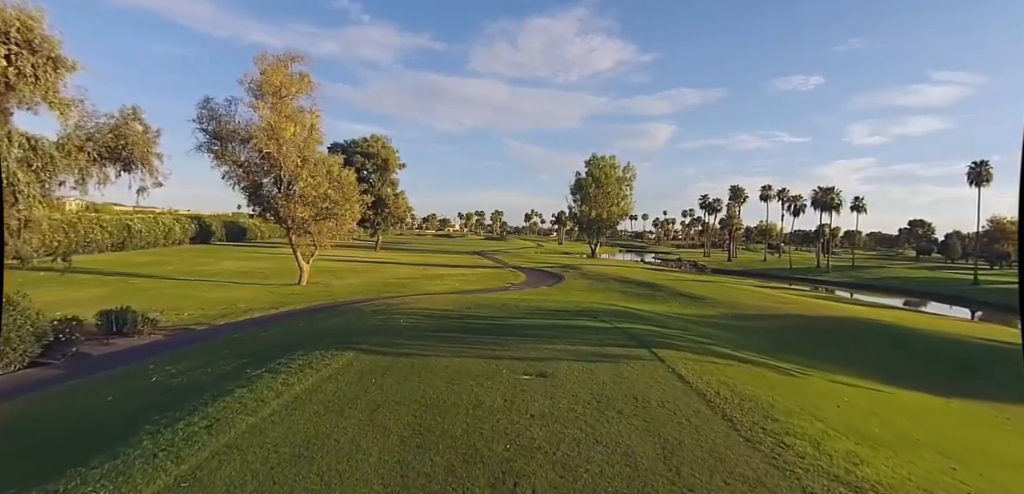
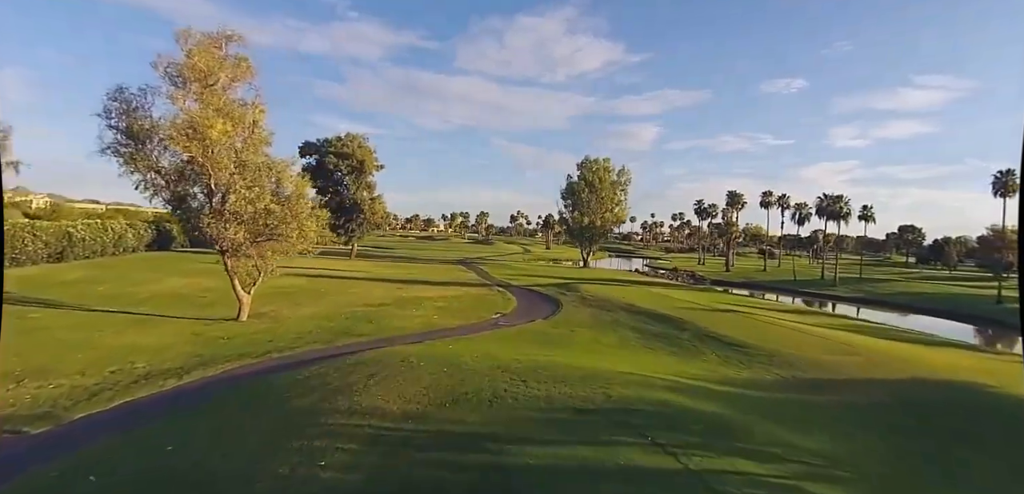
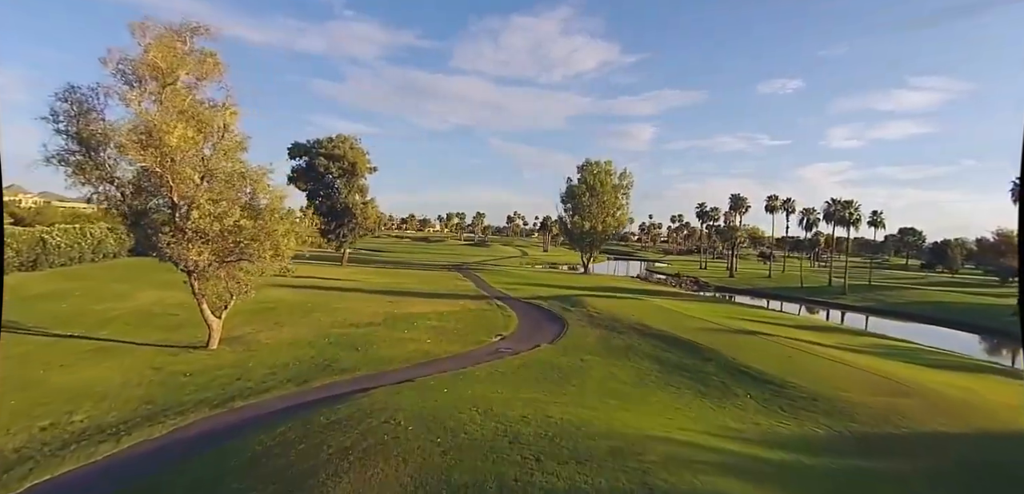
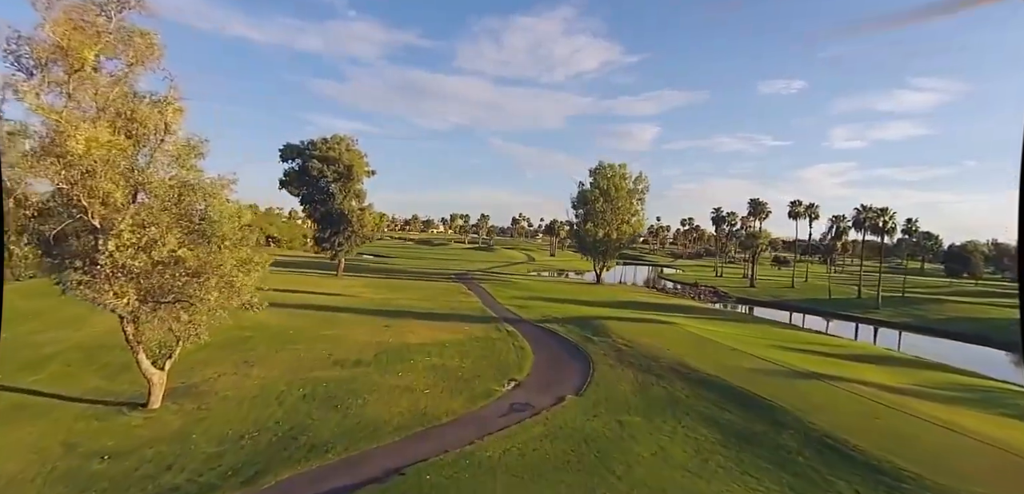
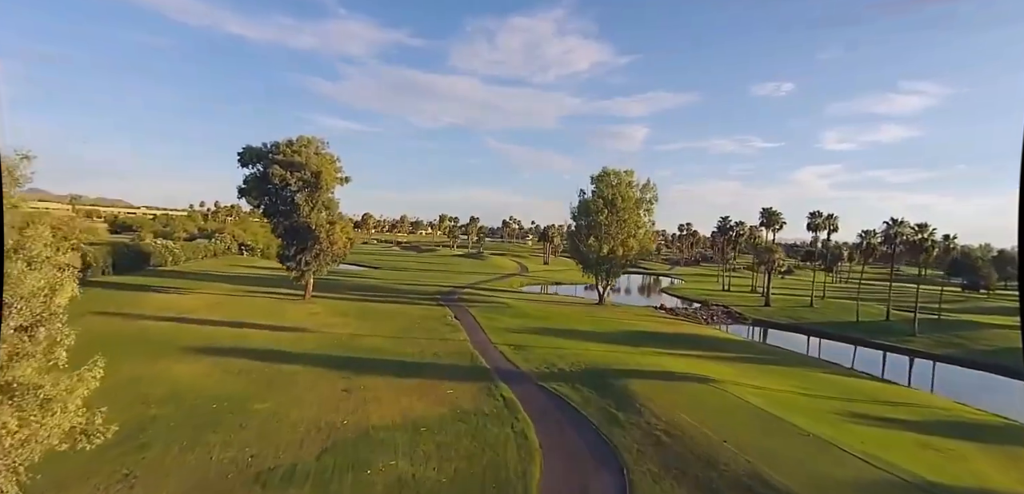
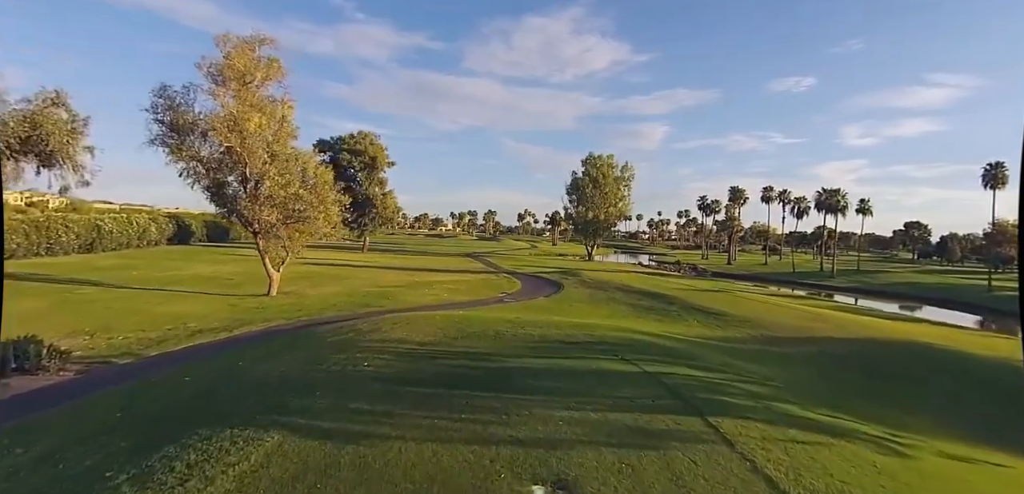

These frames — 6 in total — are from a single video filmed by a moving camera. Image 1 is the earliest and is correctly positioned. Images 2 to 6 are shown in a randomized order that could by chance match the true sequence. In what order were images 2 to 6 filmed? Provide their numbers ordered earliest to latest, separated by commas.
6, 2, 3, 4, 5
